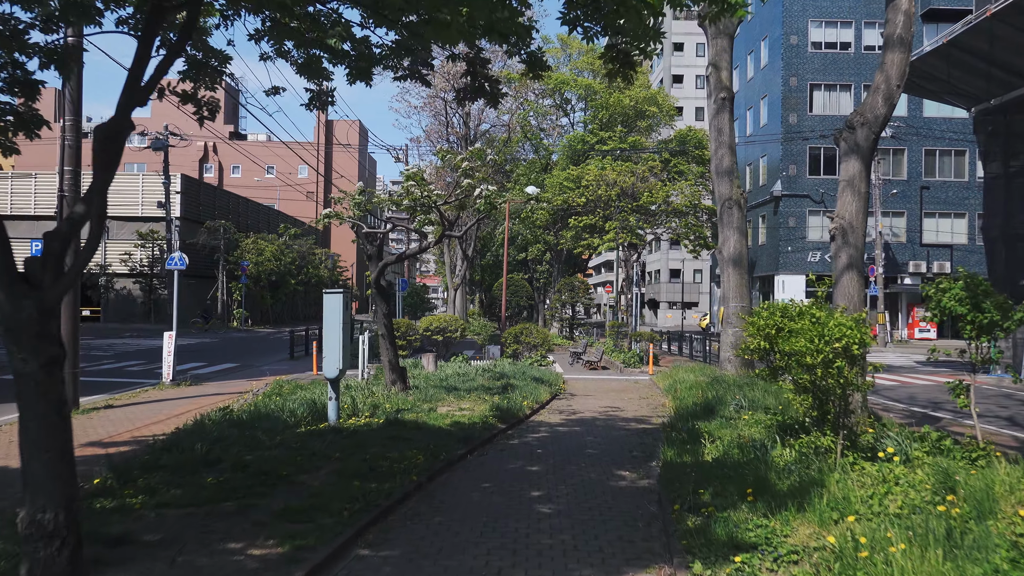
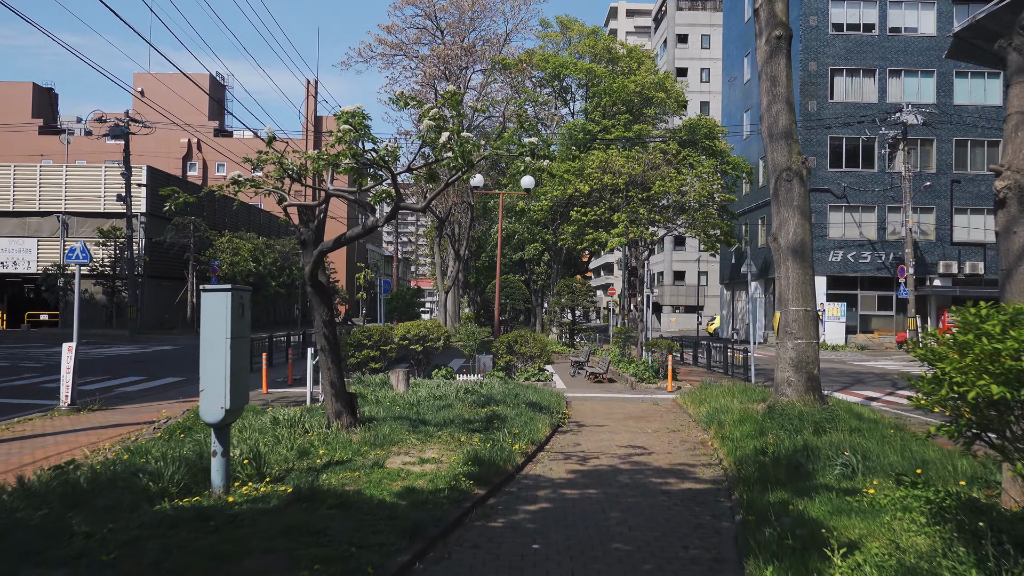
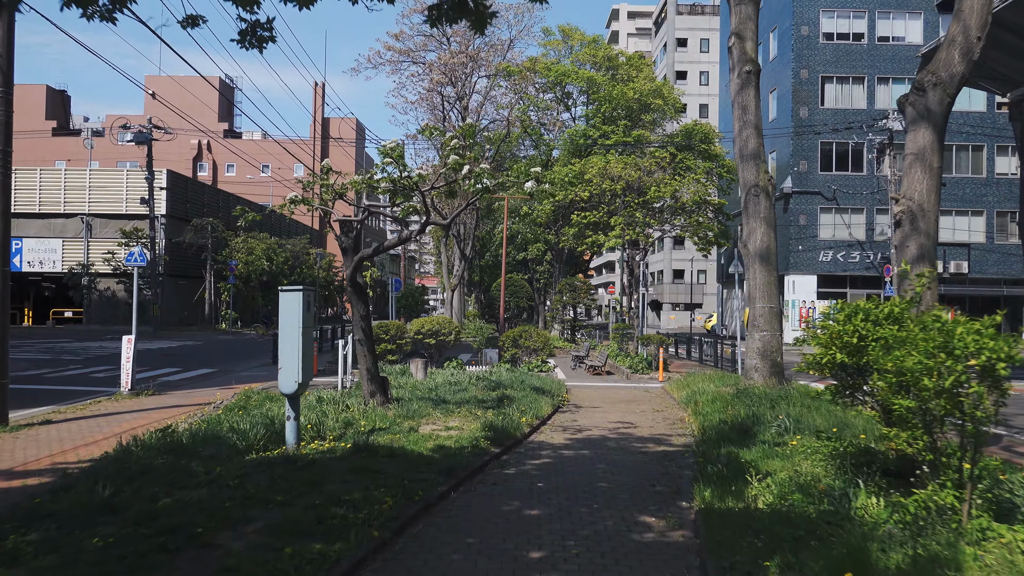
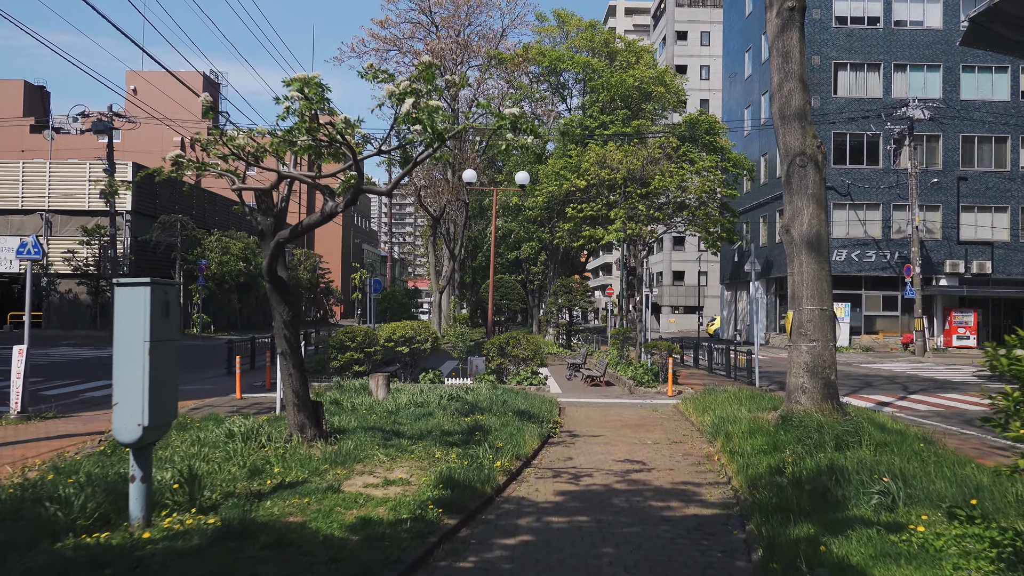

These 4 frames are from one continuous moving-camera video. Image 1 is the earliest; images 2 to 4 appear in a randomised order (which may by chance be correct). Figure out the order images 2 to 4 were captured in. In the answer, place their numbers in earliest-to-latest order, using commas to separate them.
3, 2, 4
